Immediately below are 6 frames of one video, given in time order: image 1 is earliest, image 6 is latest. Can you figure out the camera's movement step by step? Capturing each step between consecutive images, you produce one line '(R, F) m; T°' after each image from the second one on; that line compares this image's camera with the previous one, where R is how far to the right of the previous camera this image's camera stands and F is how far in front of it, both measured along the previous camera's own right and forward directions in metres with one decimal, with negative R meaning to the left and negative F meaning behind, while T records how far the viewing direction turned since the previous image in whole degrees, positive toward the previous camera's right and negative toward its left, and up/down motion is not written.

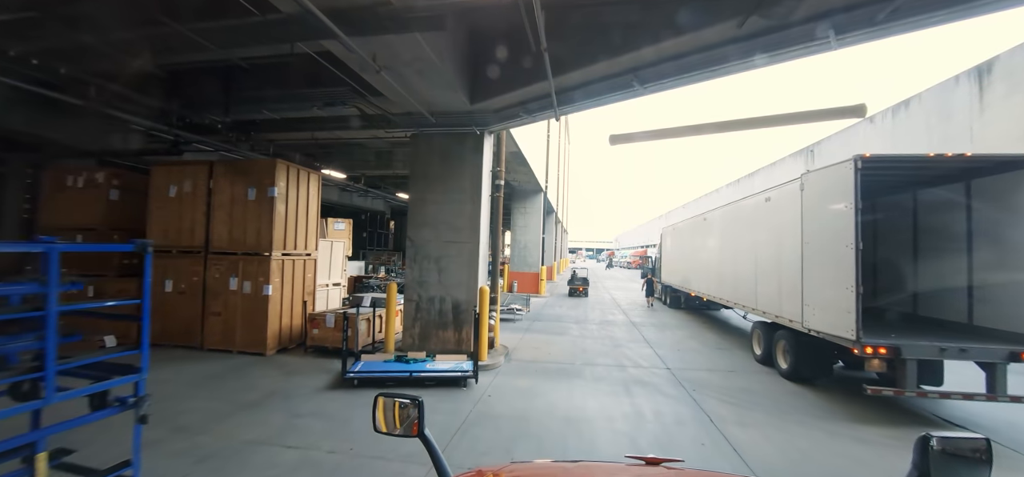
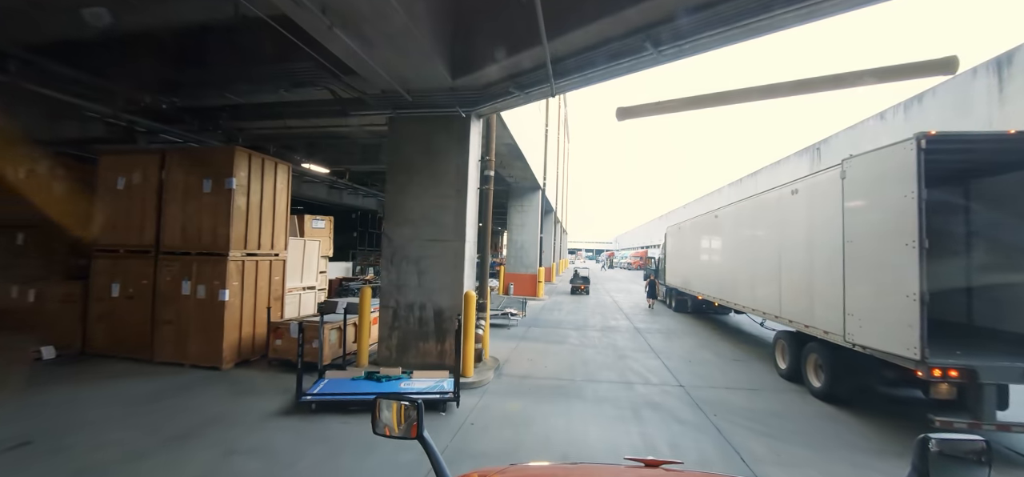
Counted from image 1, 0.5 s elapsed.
(+0.2, +1.0) m; 0°
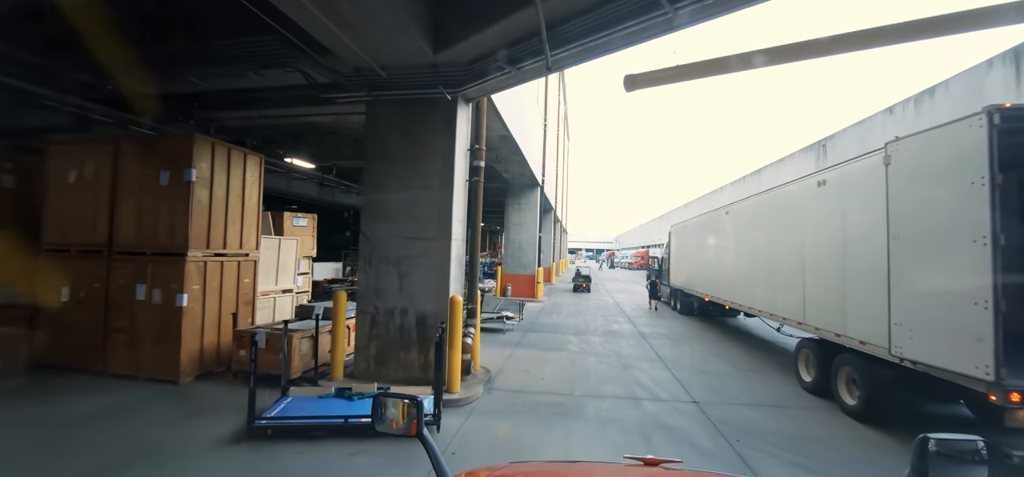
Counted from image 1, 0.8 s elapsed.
(+0.1, +0.7) m; 0°
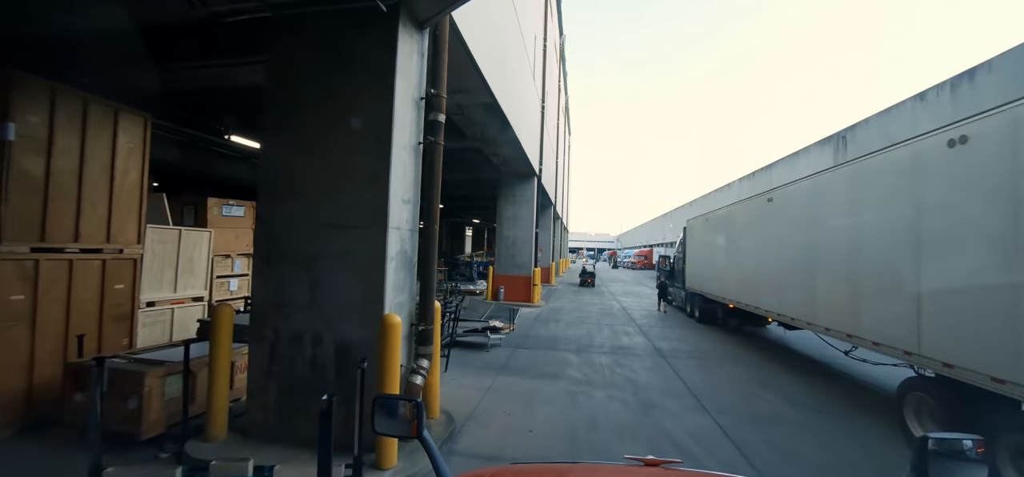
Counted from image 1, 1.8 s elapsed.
(+0.4, +2.1) m; 0°
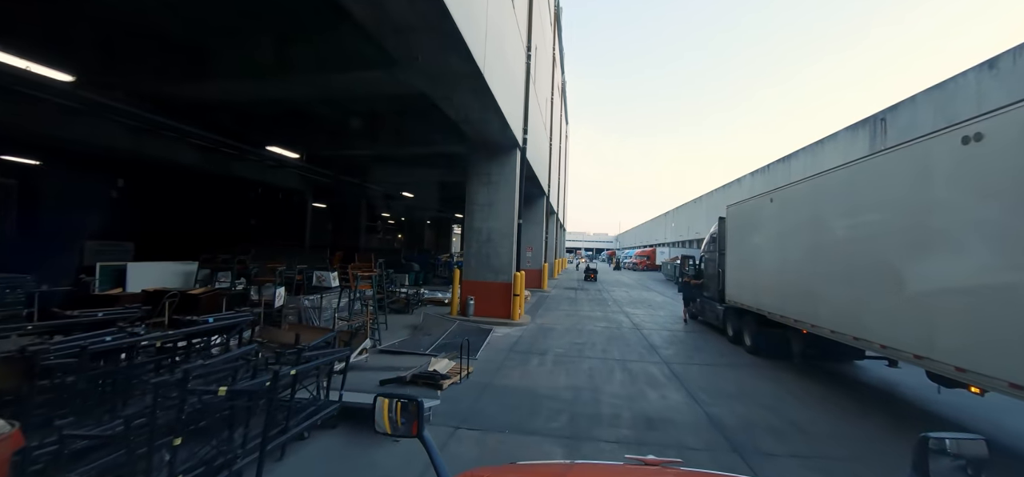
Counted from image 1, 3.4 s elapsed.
(+0.8, +3.9) m; 0°
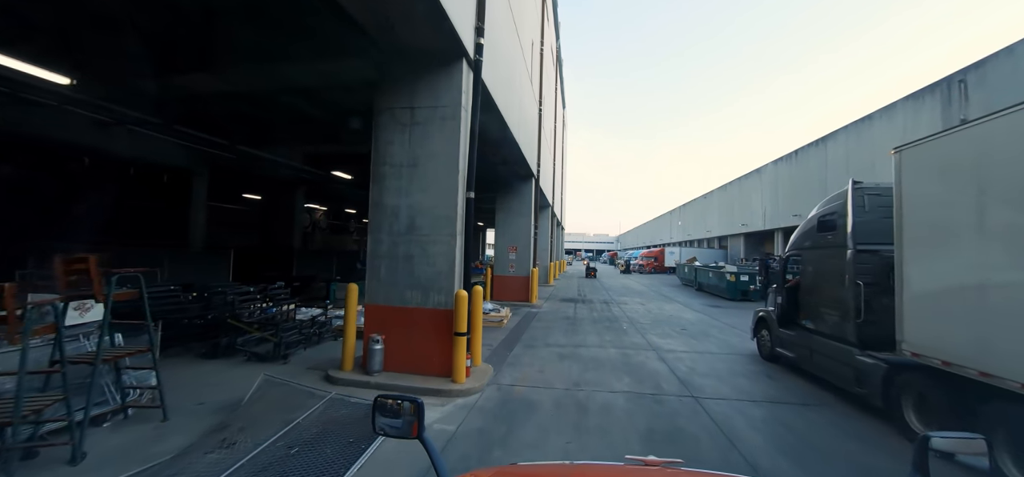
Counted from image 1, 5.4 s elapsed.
(+1.0, +5.1) m; 0°
